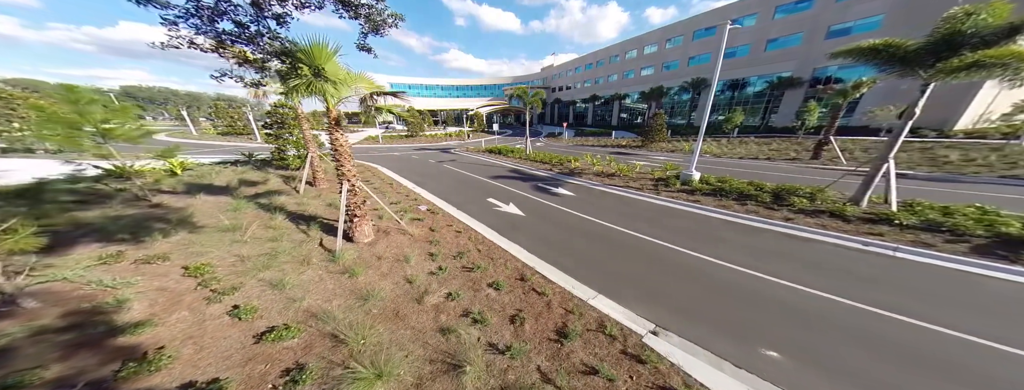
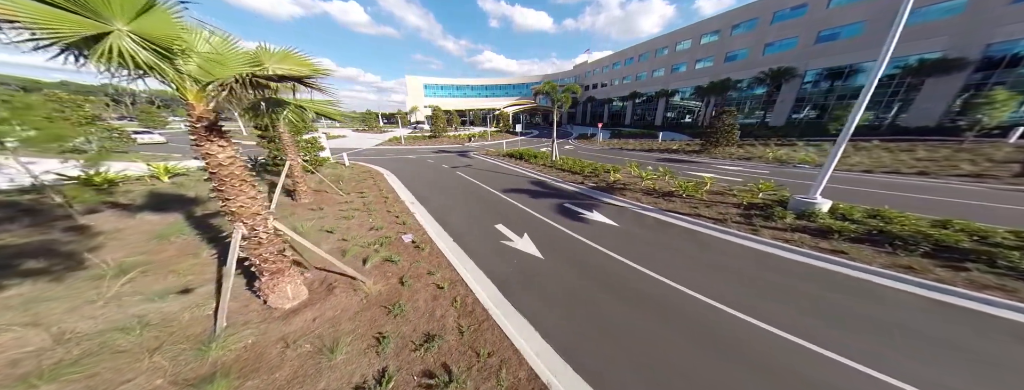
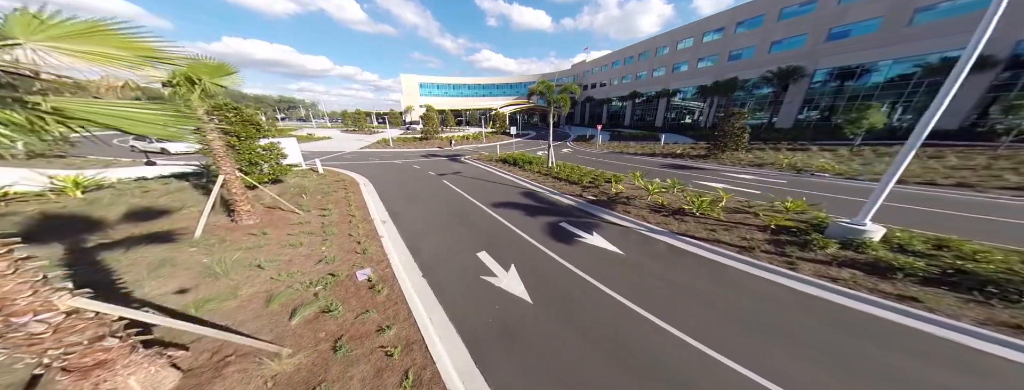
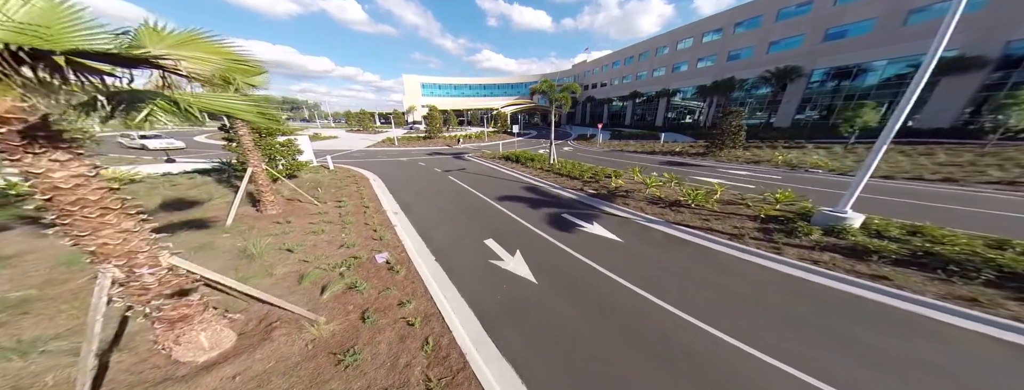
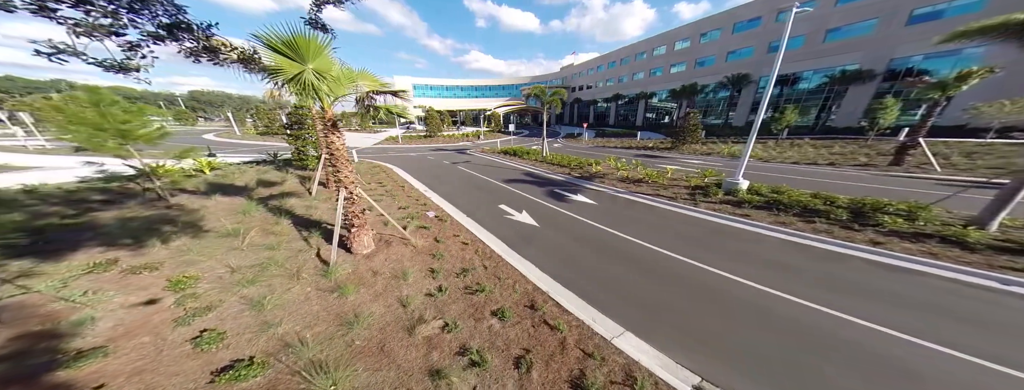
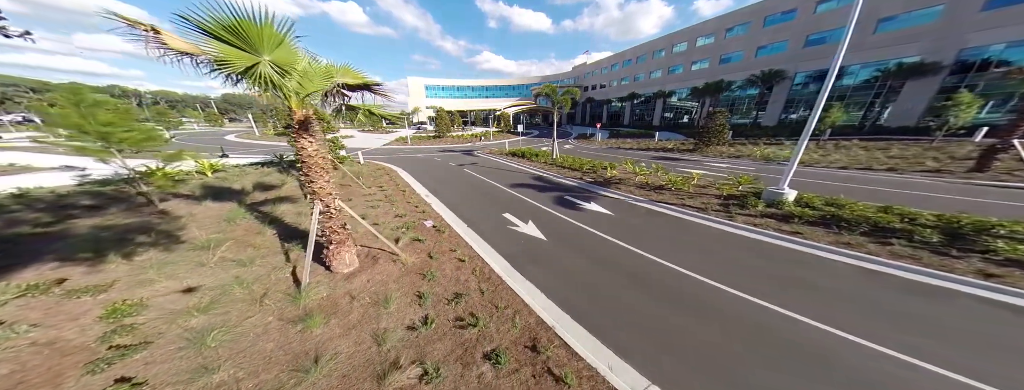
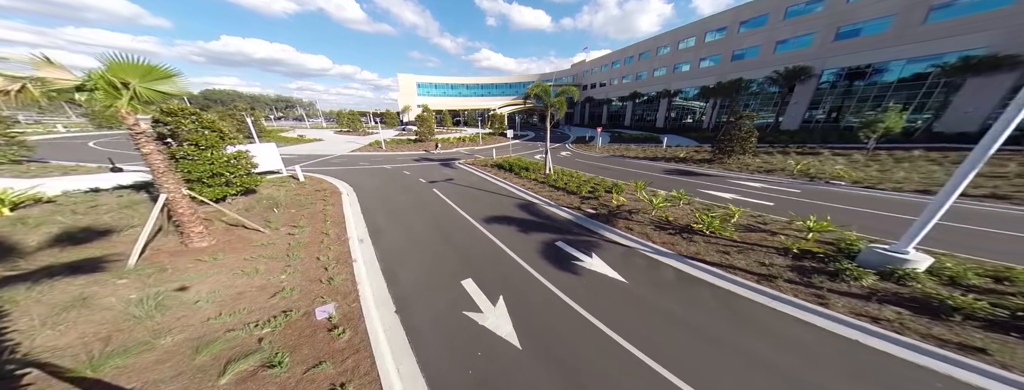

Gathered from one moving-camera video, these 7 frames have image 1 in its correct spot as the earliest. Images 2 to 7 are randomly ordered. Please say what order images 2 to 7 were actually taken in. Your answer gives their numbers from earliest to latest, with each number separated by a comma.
5, 6, 2, 4, 3, 7
